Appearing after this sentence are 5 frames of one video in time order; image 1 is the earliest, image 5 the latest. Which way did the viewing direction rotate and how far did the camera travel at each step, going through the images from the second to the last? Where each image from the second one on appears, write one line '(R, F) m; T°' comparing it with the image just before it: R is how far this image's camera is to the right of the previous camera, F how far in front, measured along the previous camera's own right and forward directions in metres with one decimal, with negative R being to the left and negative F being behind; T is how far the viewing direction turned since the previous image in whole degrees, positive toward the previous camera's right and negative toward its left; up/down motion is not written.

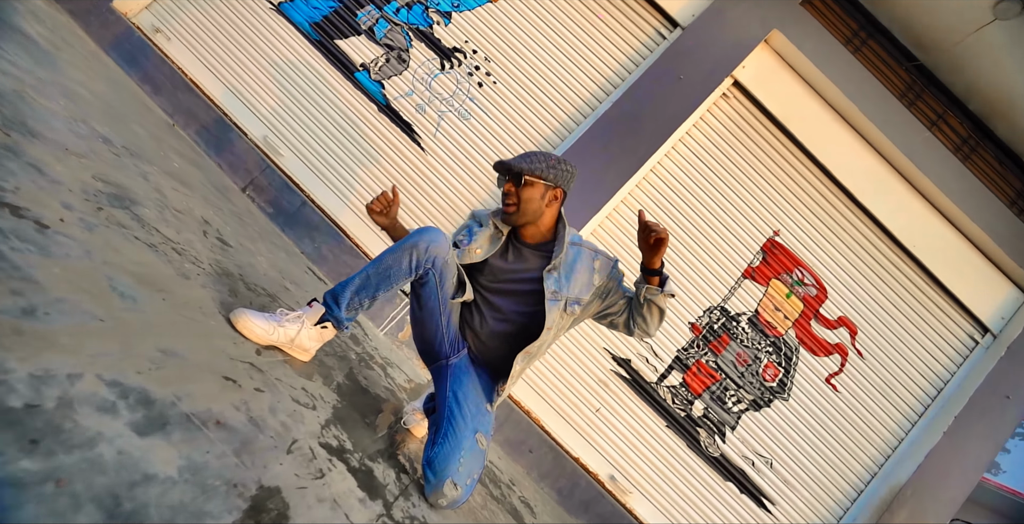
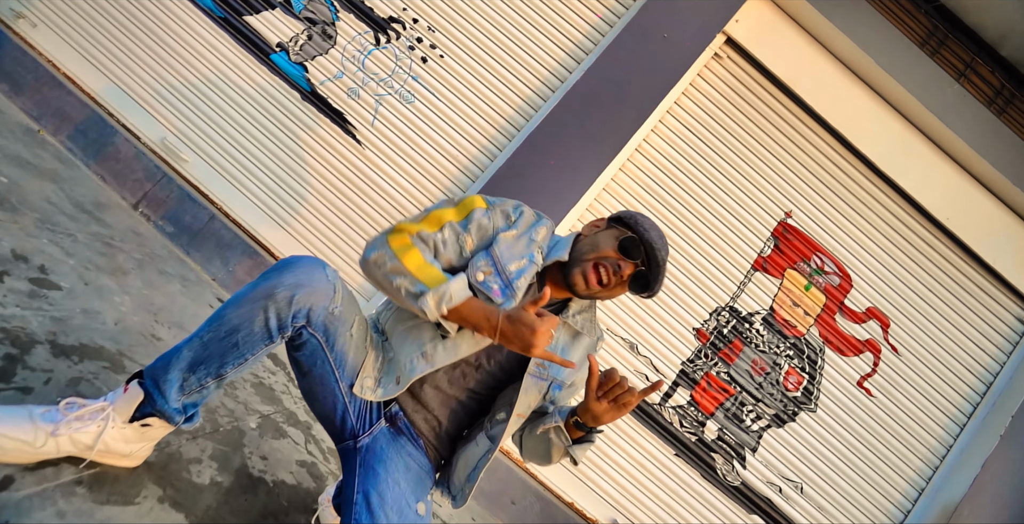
(+0.2, +0.7) m; +1°
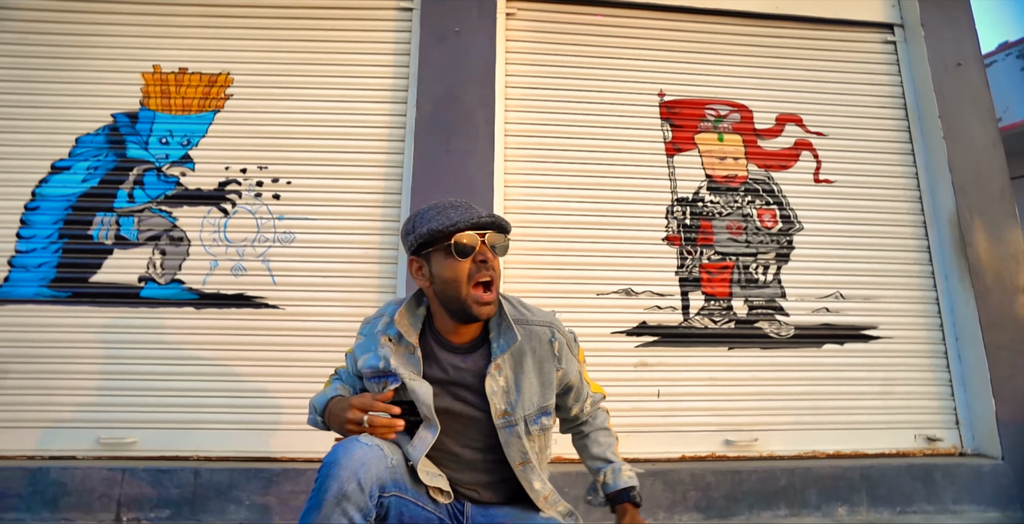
(+0.1, +0.1) m; +5°
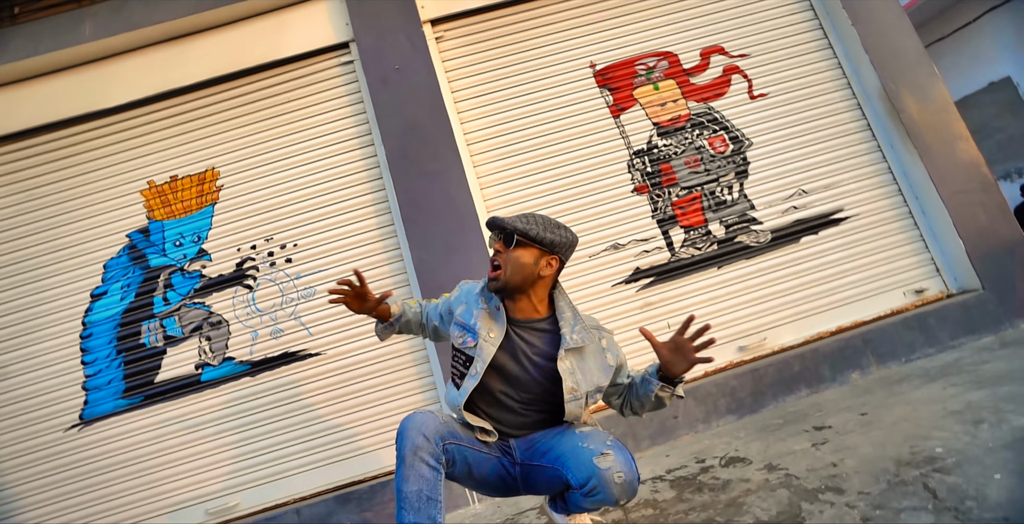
(+0.1, -0.4) m; -1°
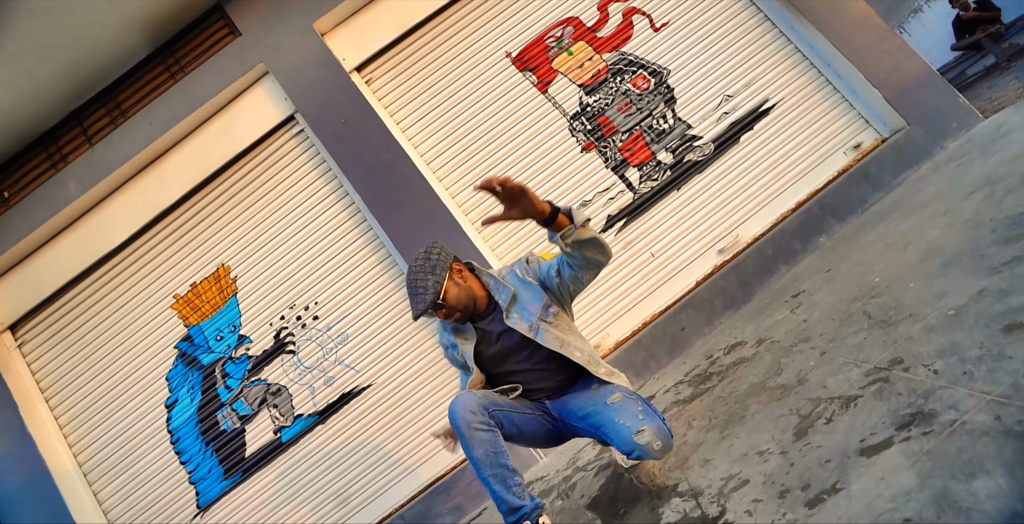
(+0.2, -0.5) m; -1°
